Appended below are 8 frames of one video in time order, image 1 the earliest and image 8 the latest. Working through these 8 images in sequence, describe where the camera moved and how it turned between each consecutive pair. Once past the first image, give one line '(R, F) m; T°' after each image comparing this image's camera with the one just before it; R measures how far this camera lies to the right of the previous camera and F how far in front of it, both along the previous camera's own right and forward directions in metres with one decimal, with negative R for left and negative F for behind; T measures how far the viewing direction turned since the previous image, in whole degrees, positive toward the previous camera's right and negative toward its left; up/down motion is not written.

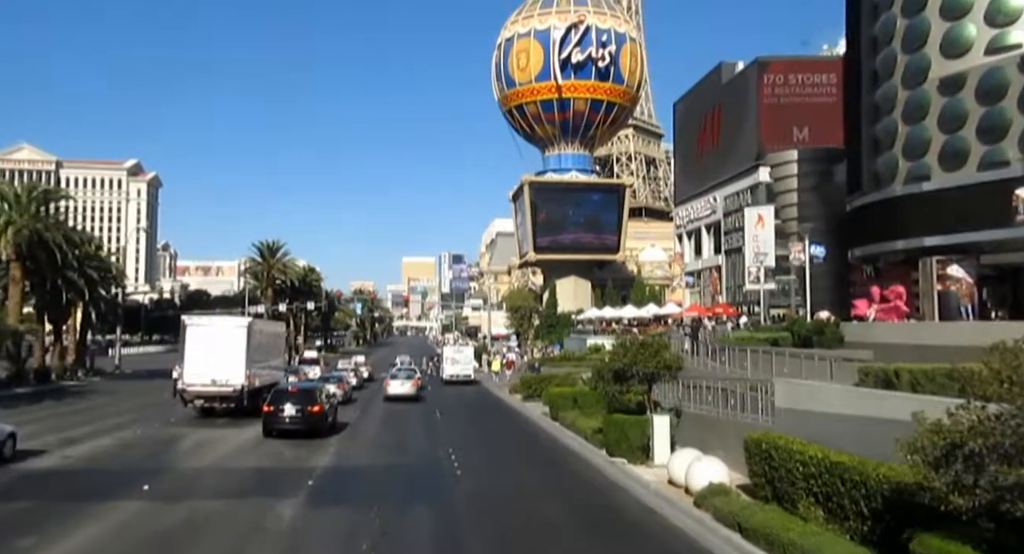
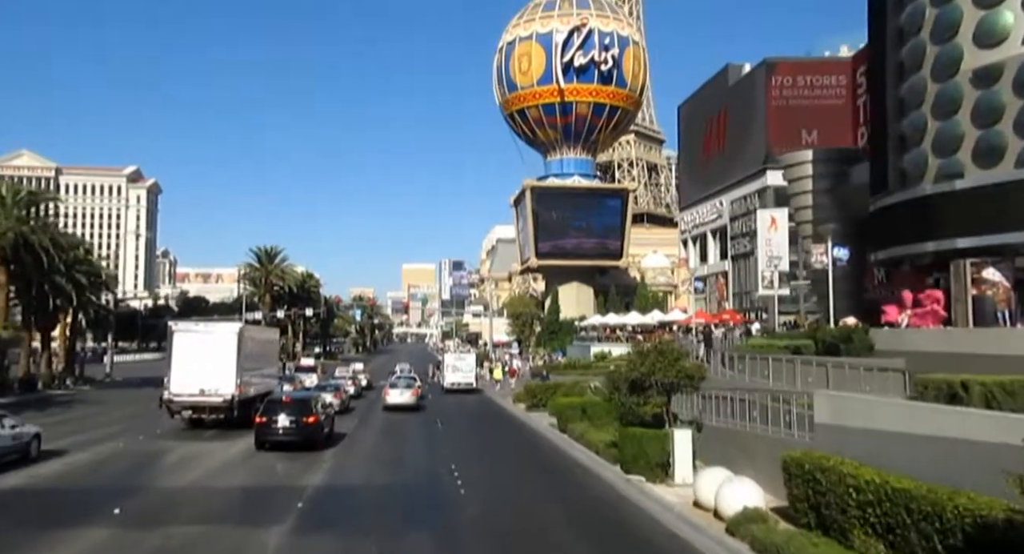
(-0.2, +1.5) m; 0°
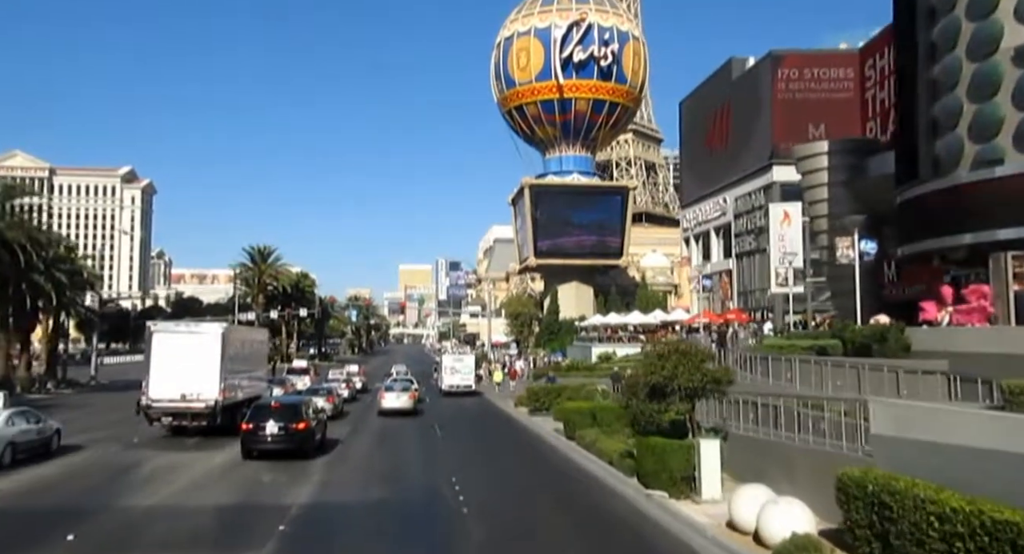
(-0.2, +1.9) m; 0°
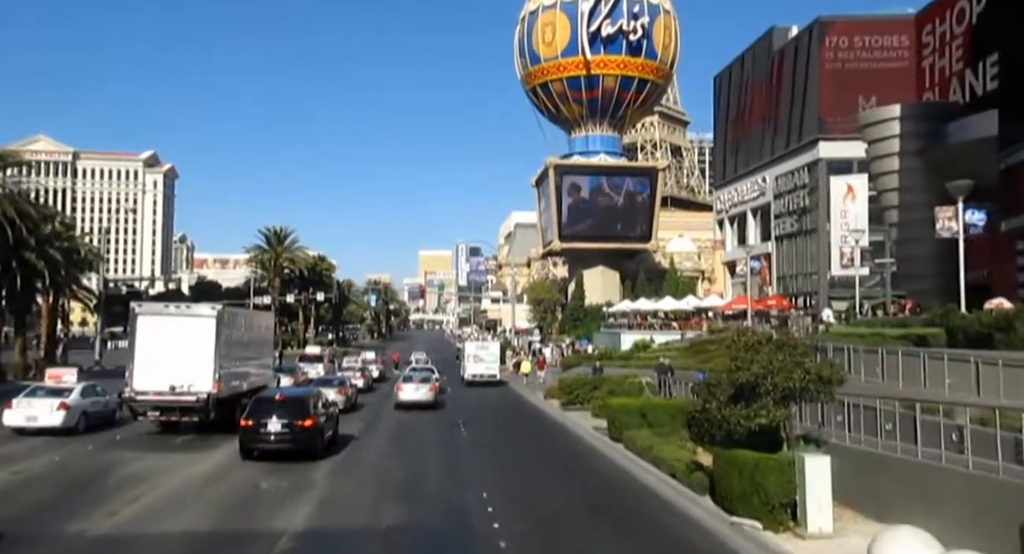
(-0.5, +3.7) m; -1°
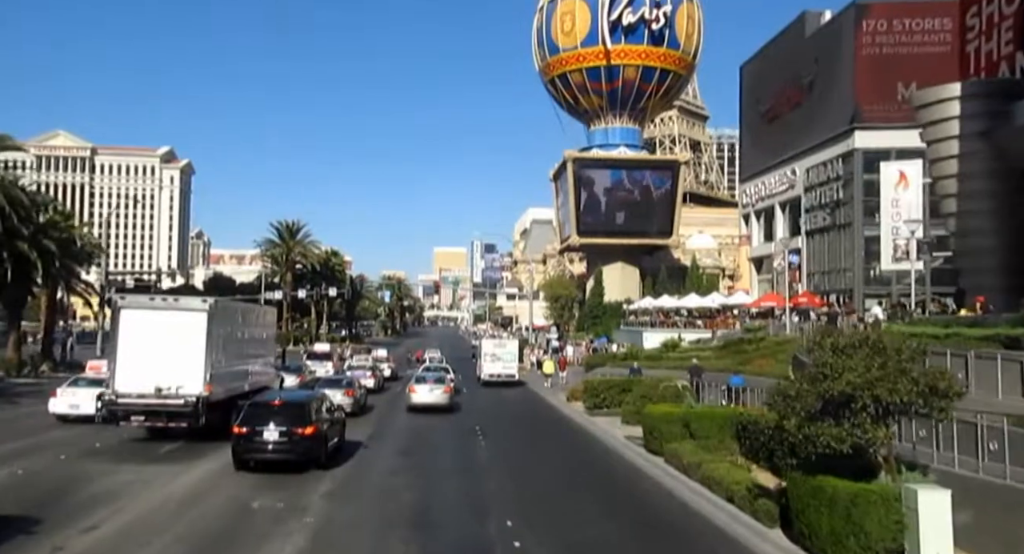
(-0.3, +2.6) m; -1°
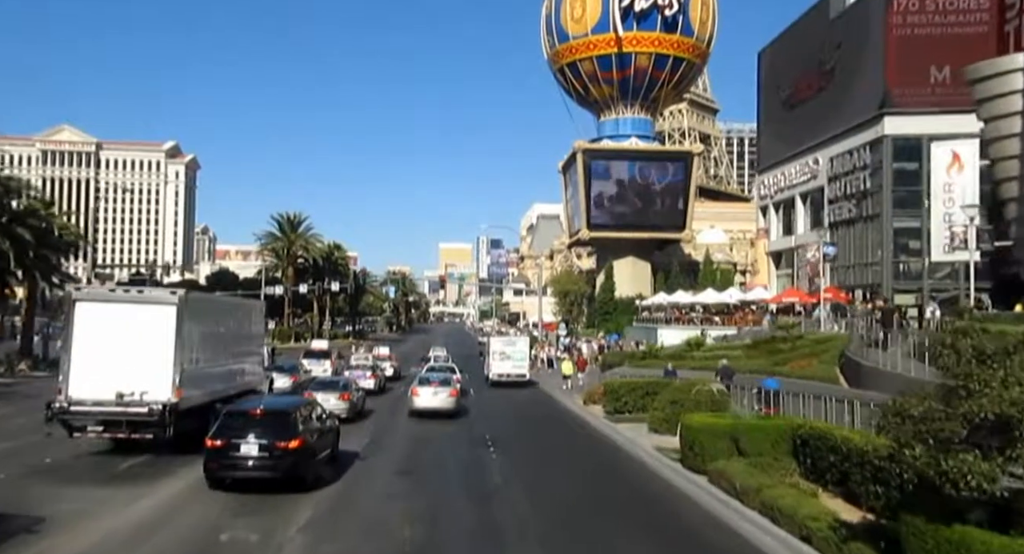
(-0.3, +2.9) m; 0°
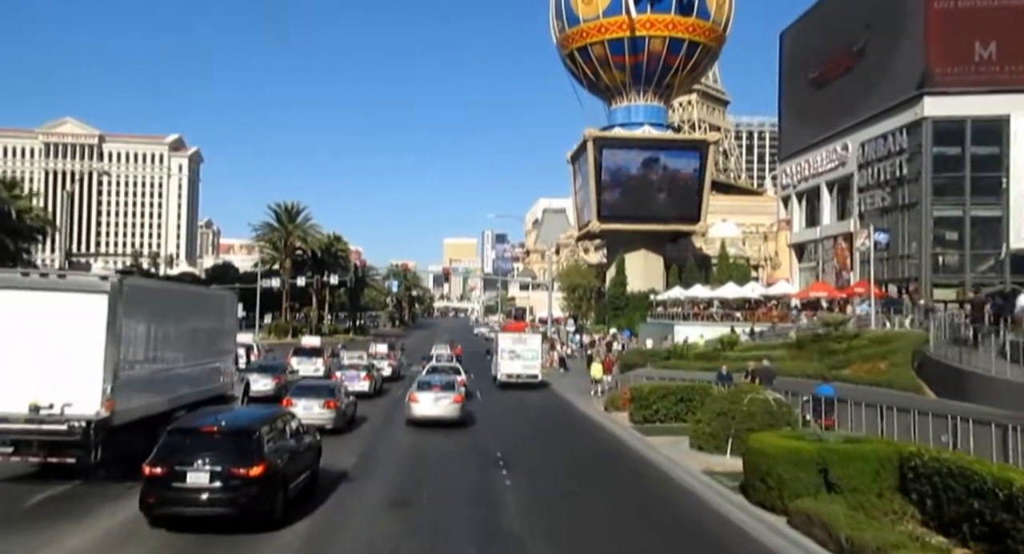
(-0.3, +3.9) m; 0°
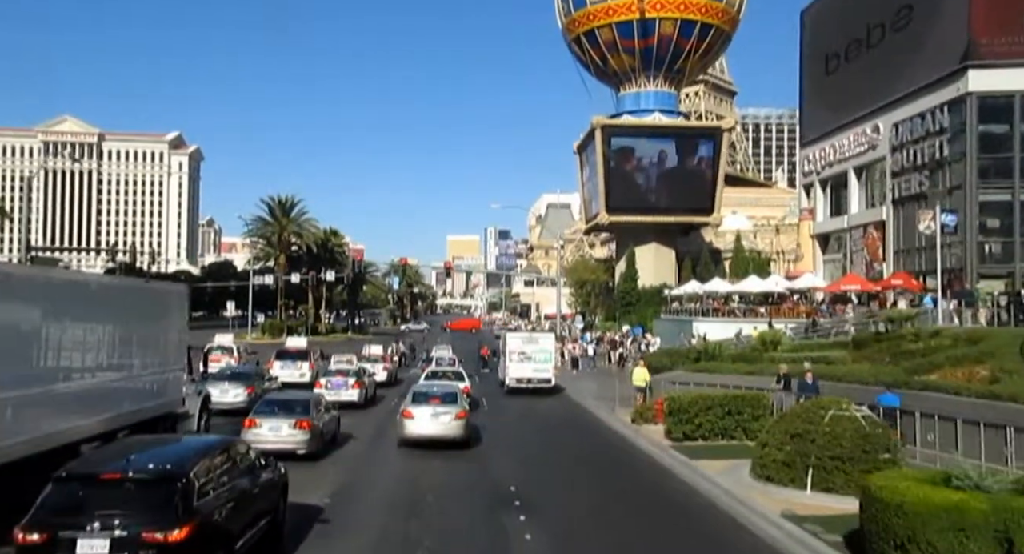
(-0.3, +4.2) m; 0°
